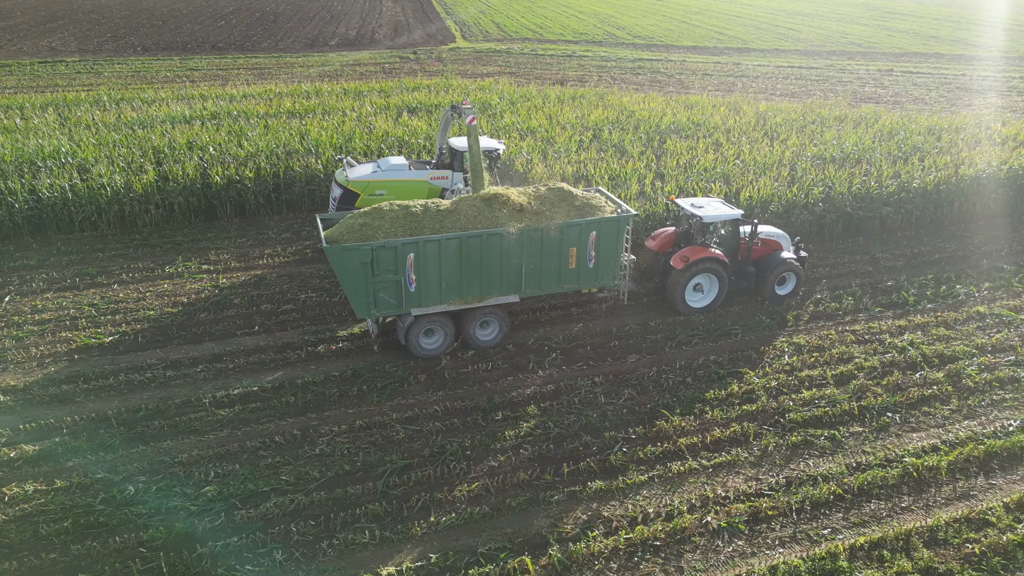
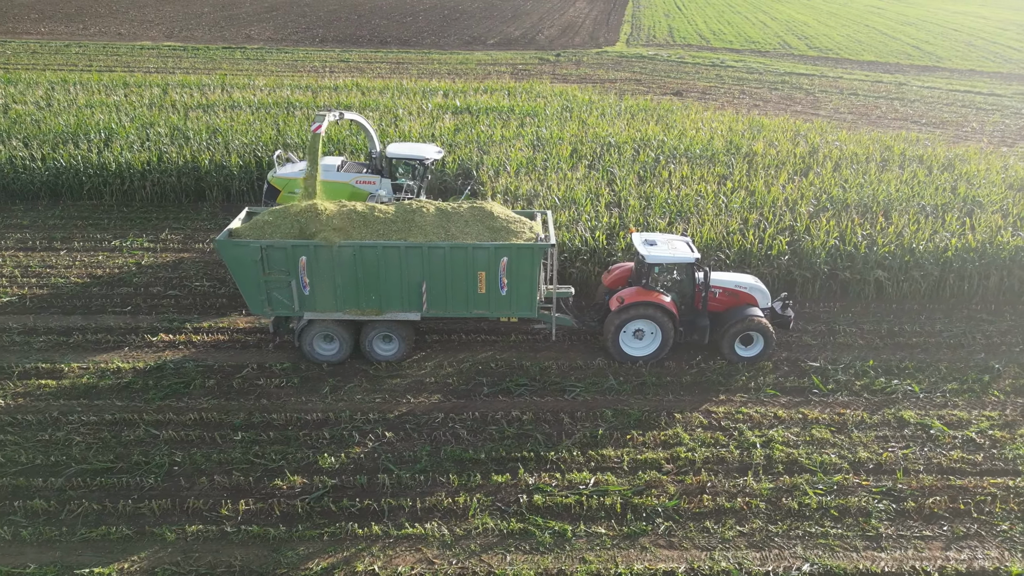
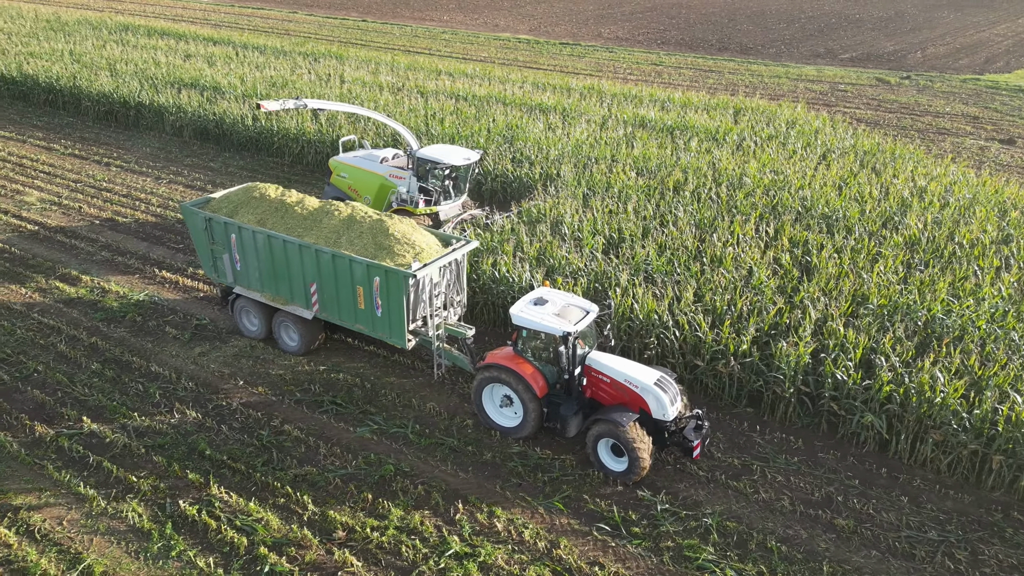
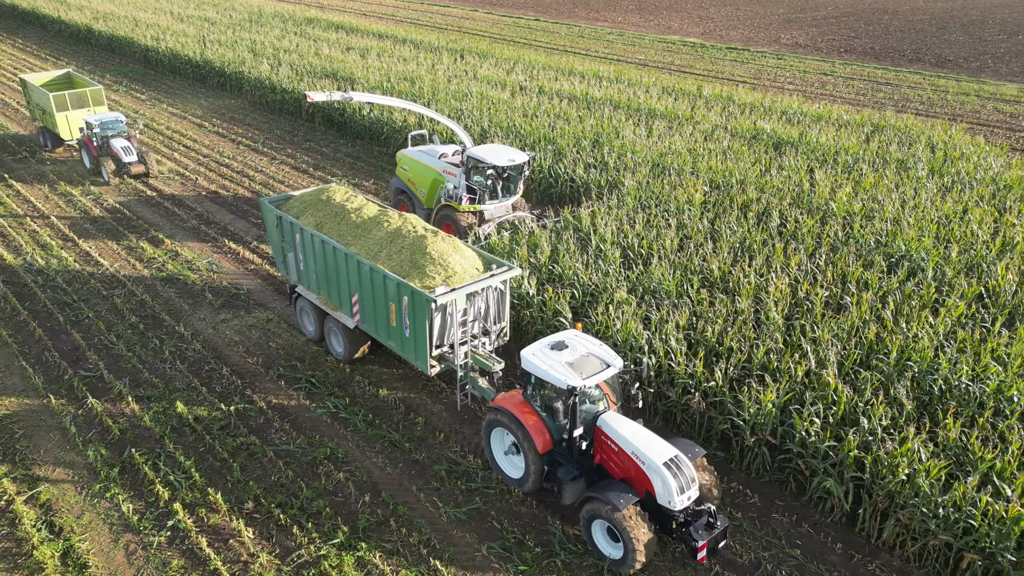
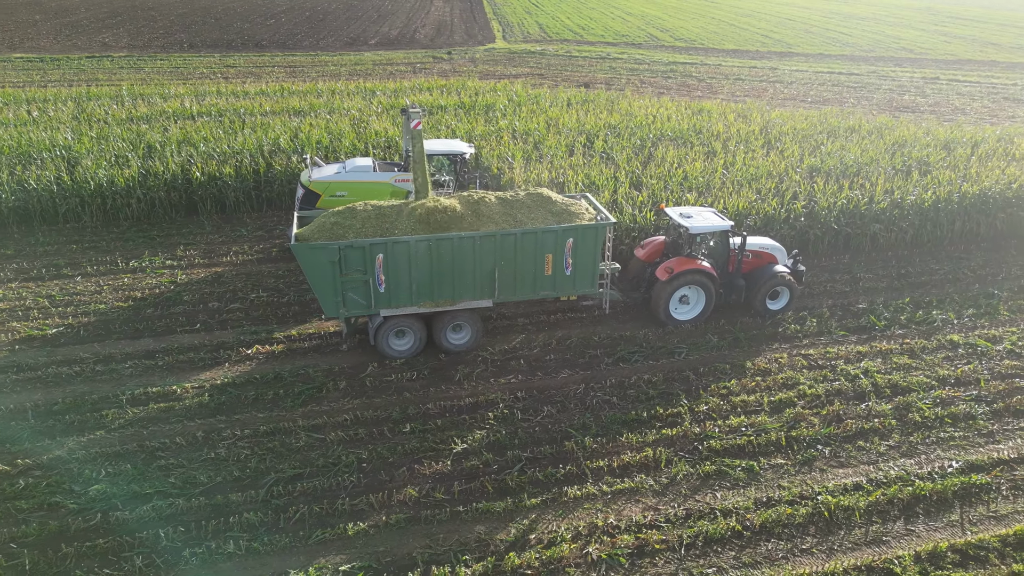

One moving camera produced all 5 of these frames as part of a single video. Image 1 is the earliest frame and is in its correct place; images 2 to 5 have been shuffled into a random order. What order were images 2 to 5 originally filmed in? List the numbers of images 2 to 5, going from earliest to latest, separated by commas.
5, 2, 3, 4
